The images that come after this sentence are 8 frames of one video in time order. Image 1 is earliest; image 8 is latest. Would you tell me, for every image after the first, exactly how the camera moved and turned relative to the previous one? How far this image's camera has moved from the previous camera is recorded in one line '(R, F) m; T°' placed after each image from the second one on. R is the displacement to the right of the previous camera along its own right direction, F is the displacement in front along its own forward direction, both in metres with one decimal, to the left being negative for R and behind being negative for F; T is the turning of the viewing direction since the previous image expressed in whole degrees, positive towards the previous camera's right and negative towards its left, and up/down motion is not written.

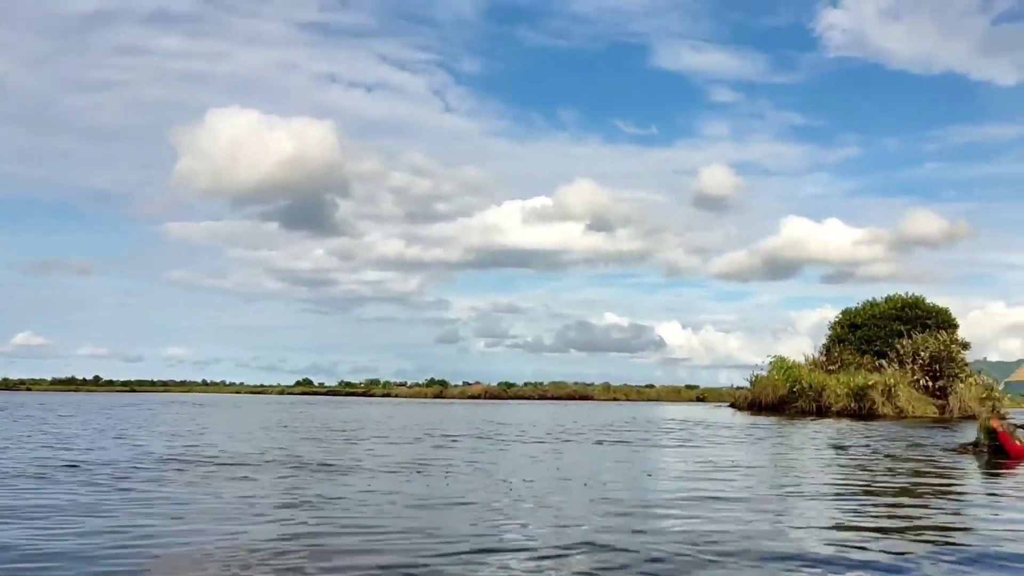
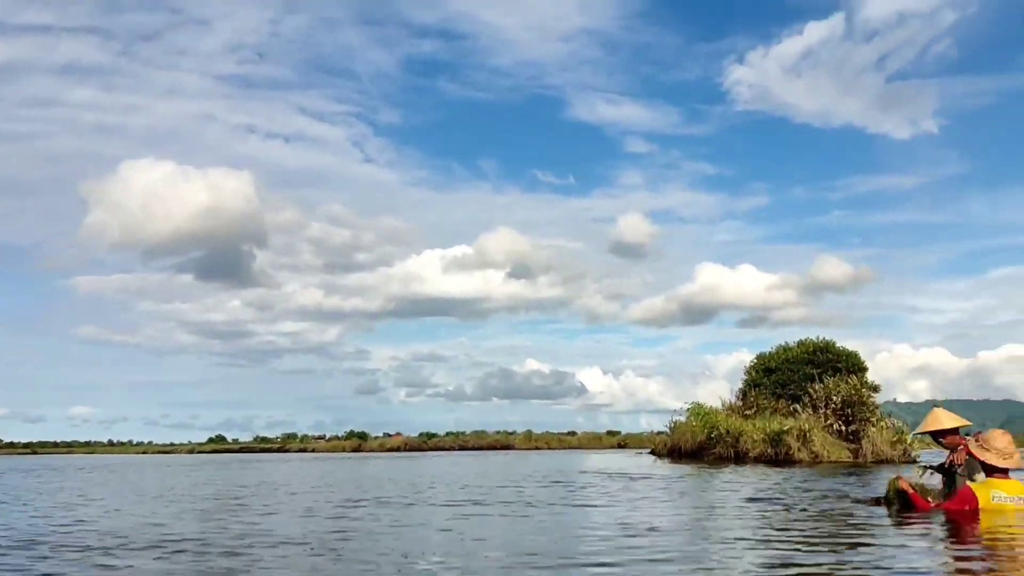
(0.0, 0.0) m; +5°
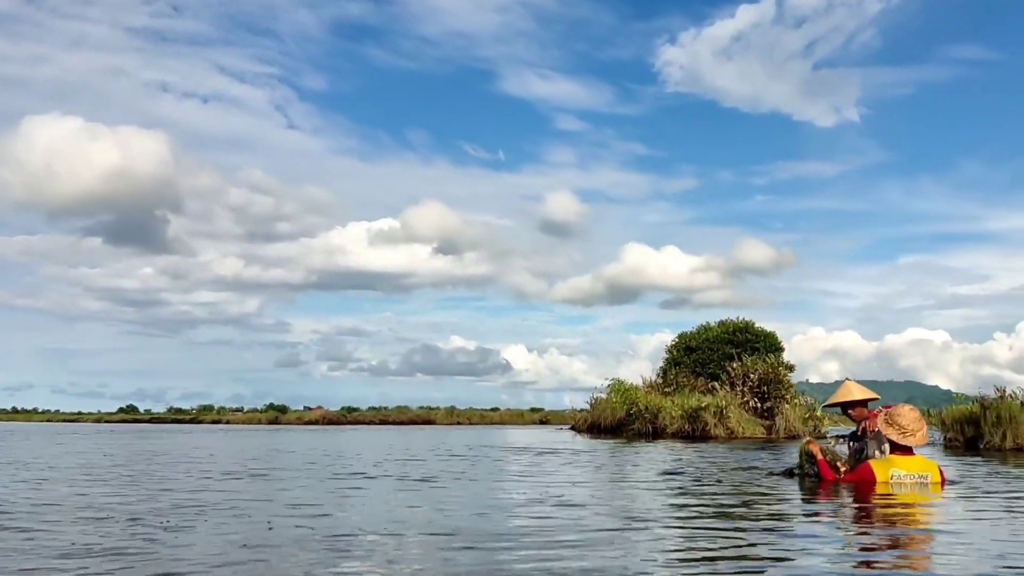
(+0.3, +0.7) m; +5°
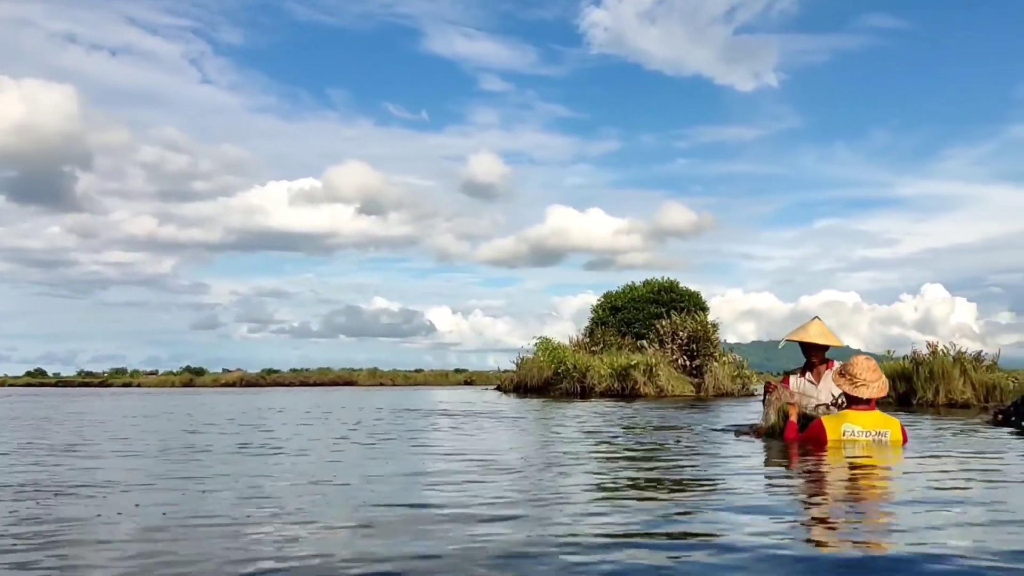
(-0.1, +0.9) m; +5°
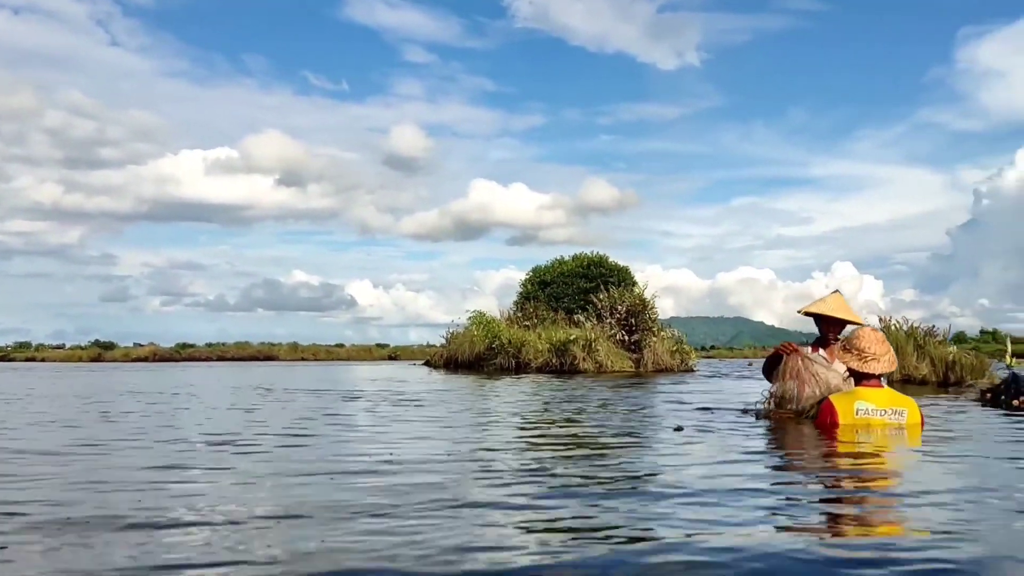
(-0.4, +1.2) m; +5°
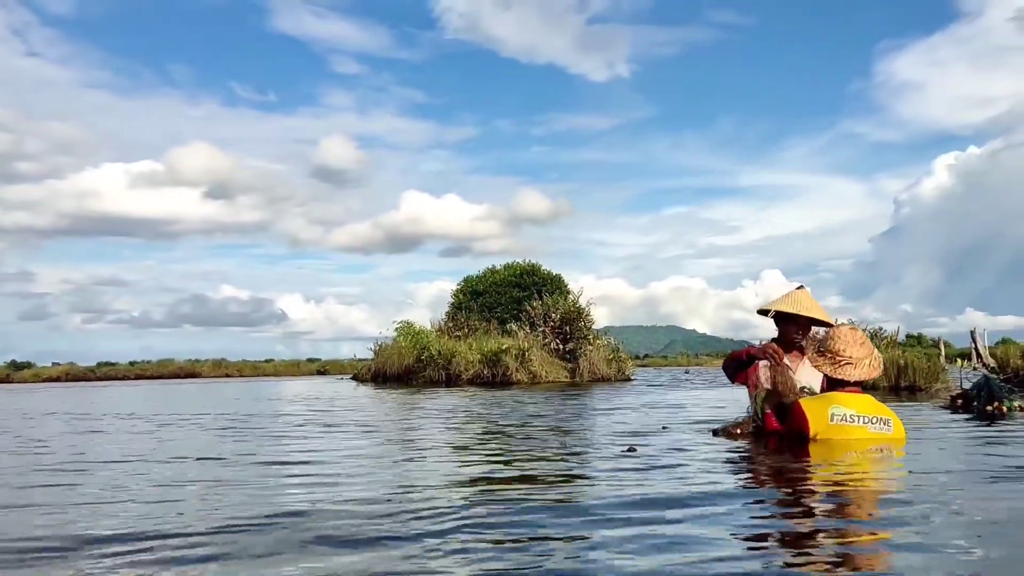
(+0.2, +1.5) m; +4°
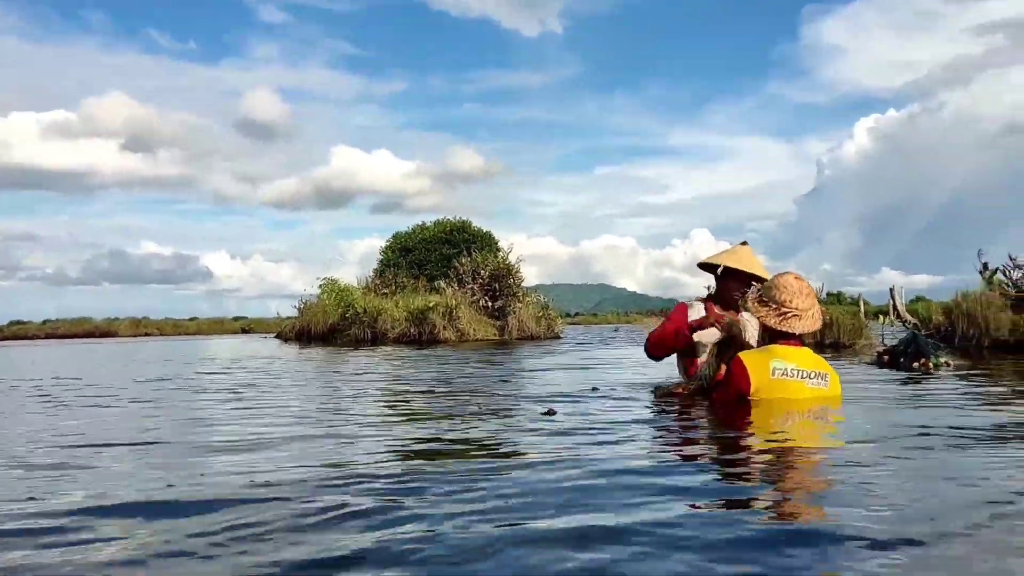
(+0.1, +0.6) m; +4°
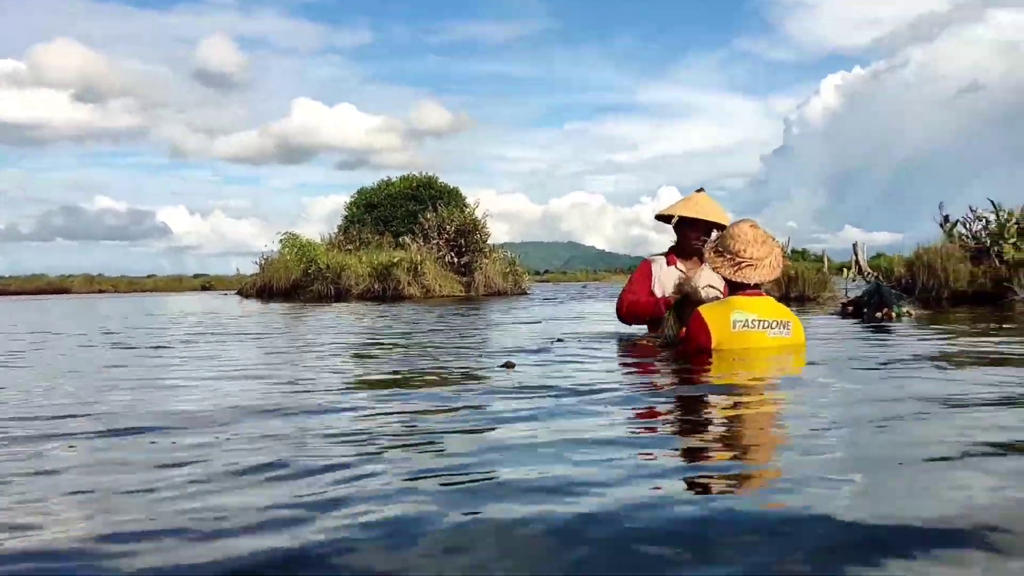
(+0.1, +0.6) m; +2°
